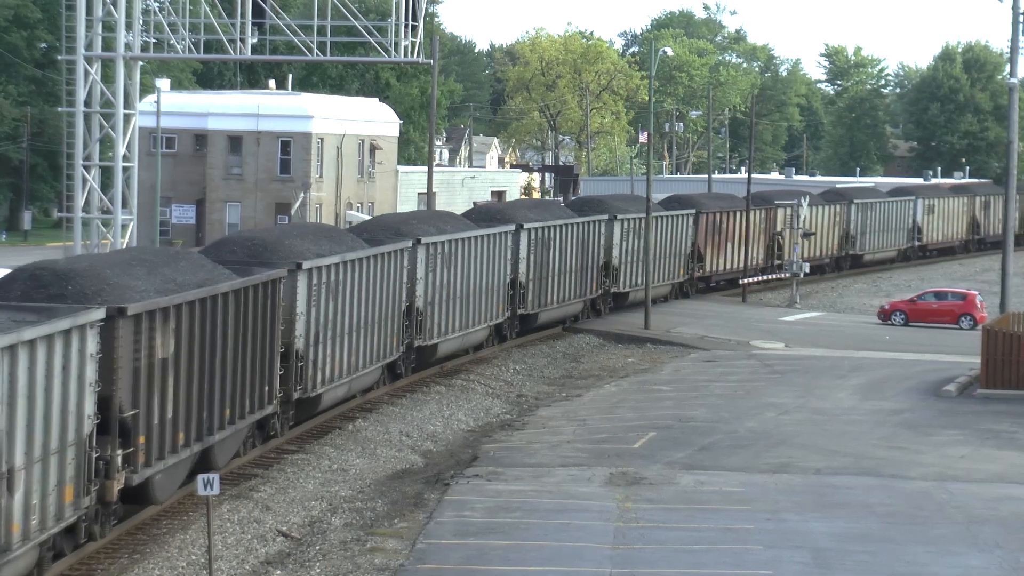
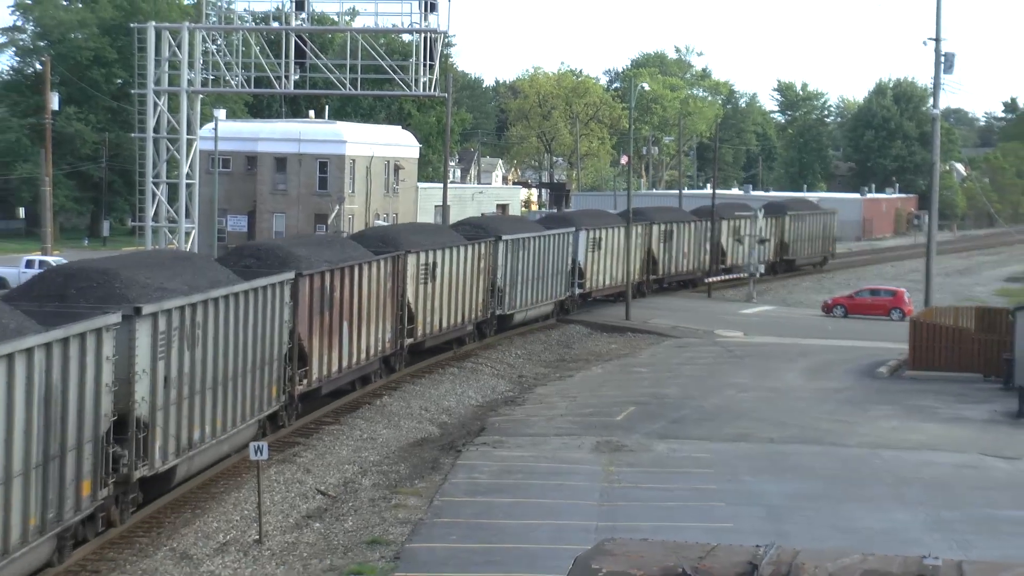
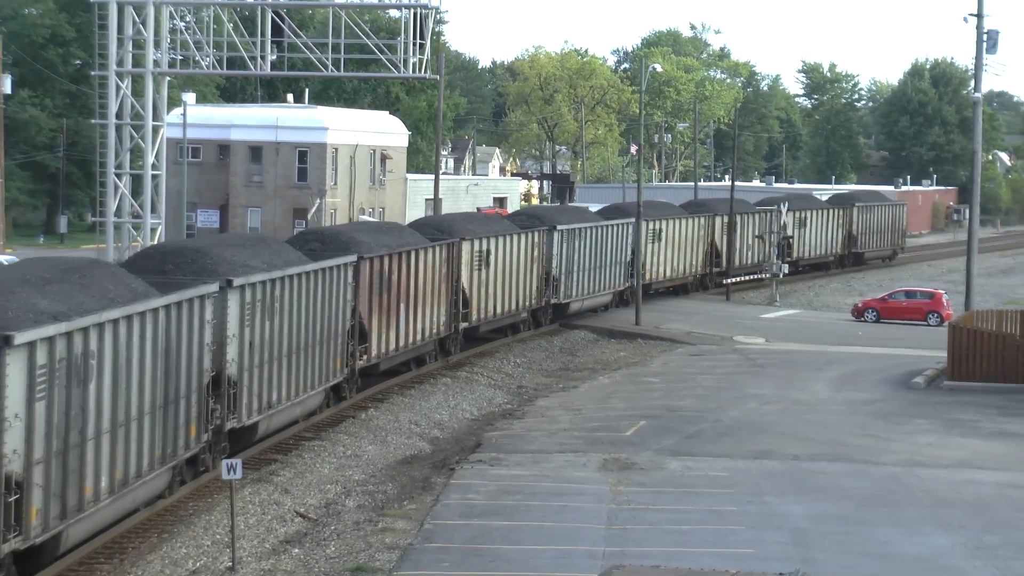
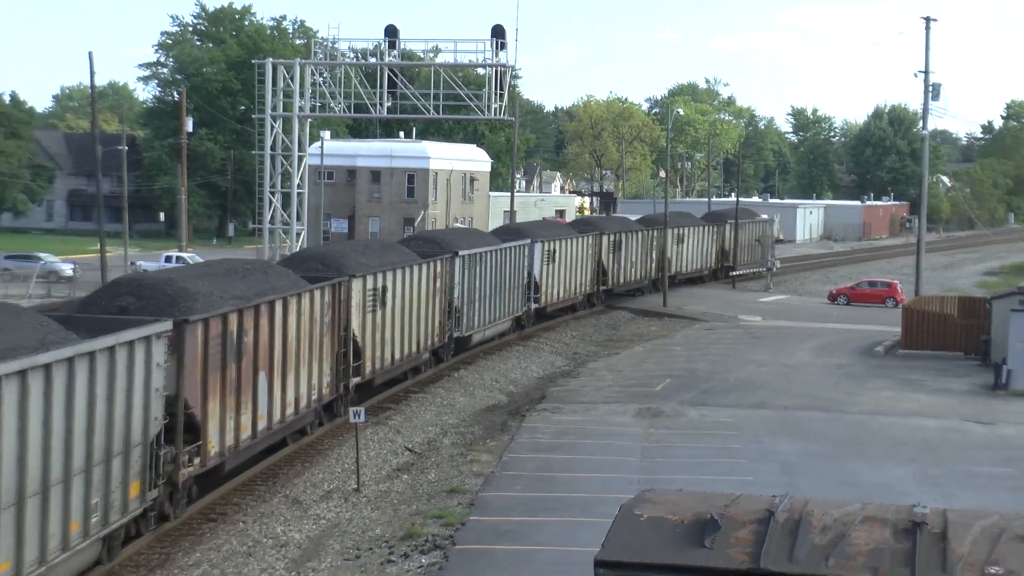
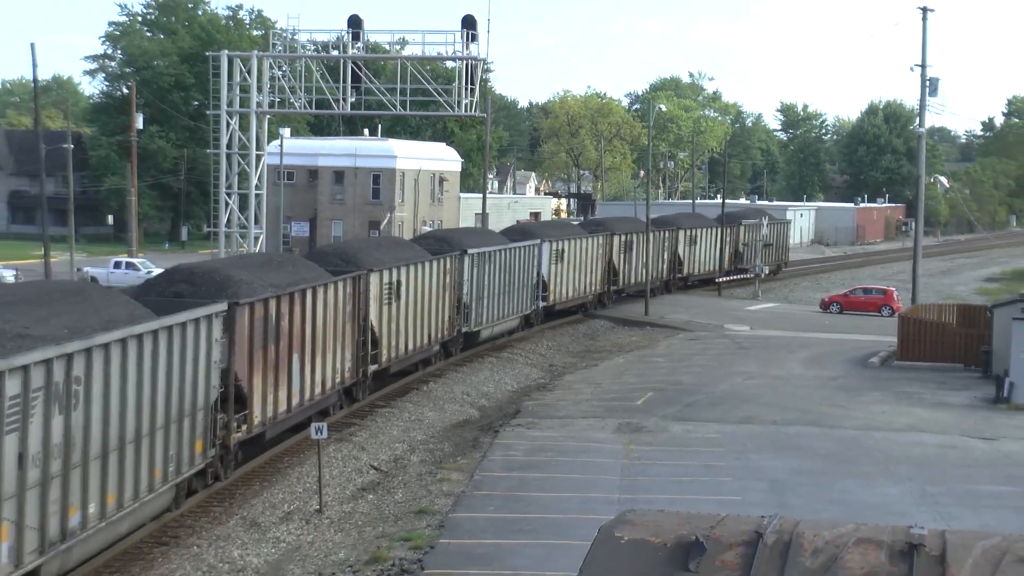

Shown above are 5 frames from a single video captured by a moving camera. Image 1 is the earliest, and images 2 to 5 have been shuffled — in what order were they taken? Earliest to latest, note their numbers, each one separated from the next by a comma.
3, 2, 5, 4
